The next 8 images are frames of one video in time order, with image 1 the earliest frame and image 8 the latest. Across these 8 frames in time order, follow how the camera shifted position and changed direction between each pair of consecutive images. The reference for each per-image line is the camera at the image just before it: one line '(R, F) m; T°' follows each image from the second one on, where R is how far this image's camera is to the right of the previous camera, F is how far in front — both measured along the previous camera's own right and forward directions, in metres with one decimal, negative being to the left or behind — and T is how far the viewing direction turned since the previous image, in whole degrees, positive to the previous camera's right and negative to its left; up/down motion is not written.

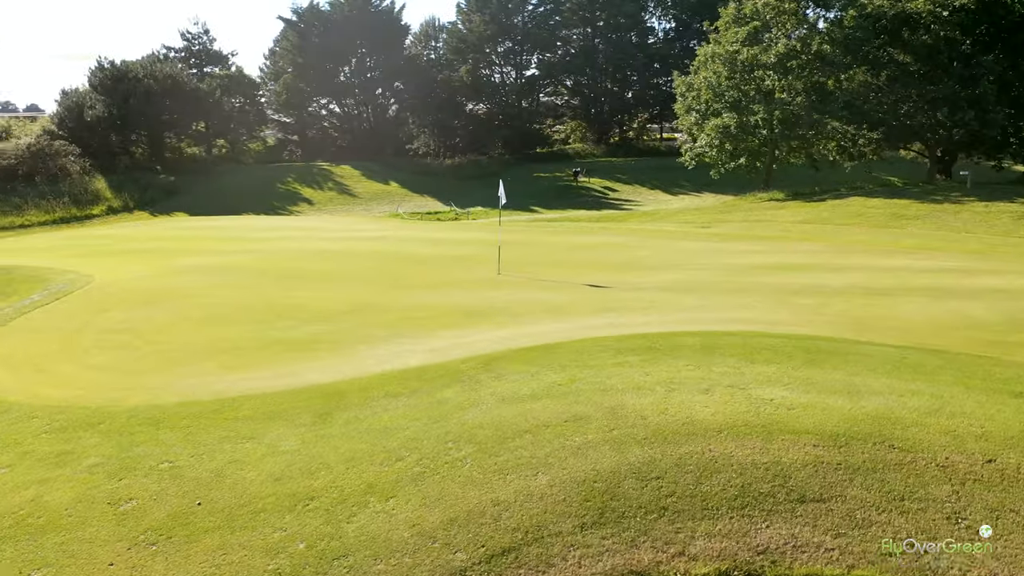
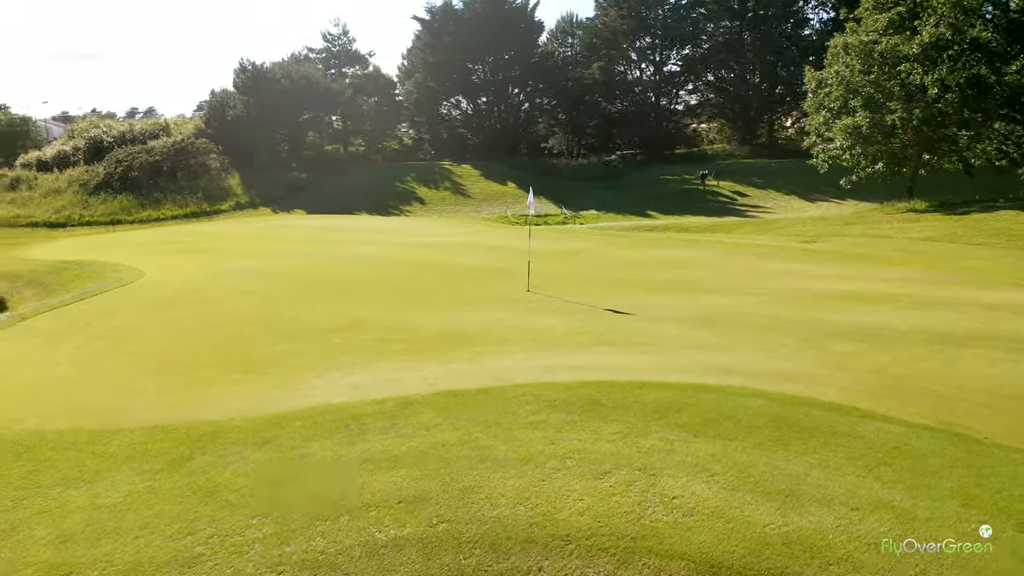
(+2.4, +1.8) m; -12°
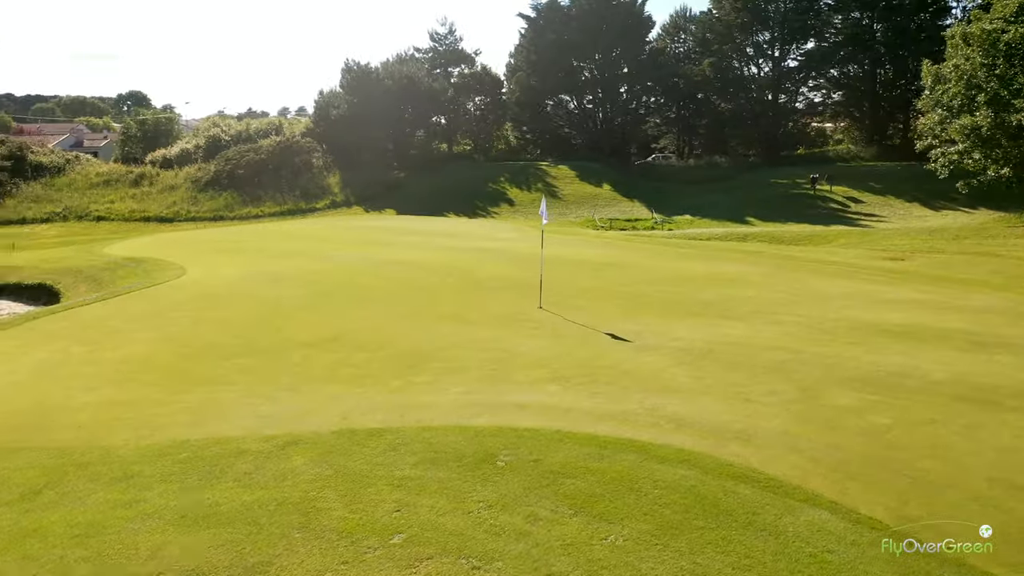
(+2.0, +1.3) m; -9°
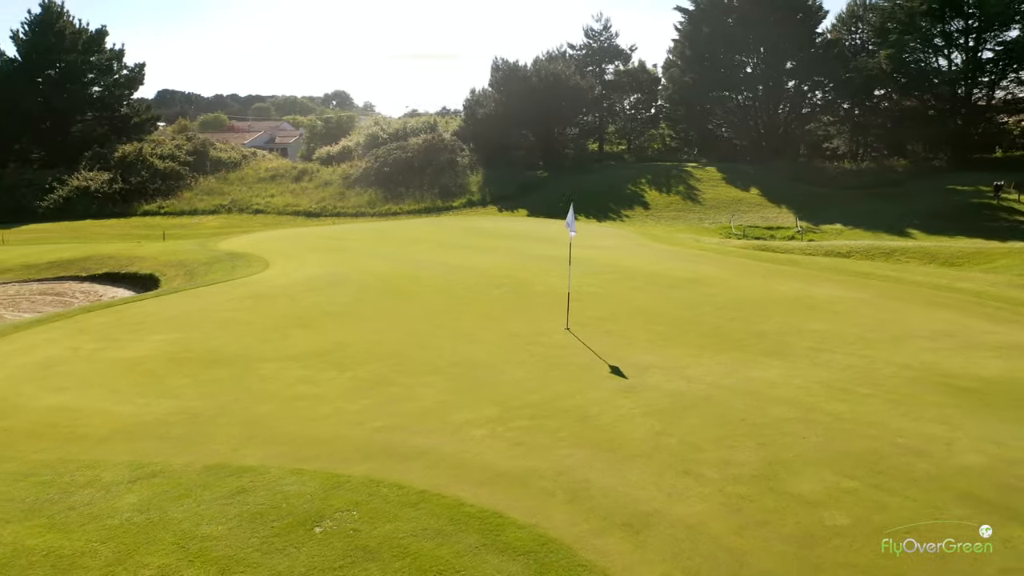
(+2.3, +1.4) m; -13°
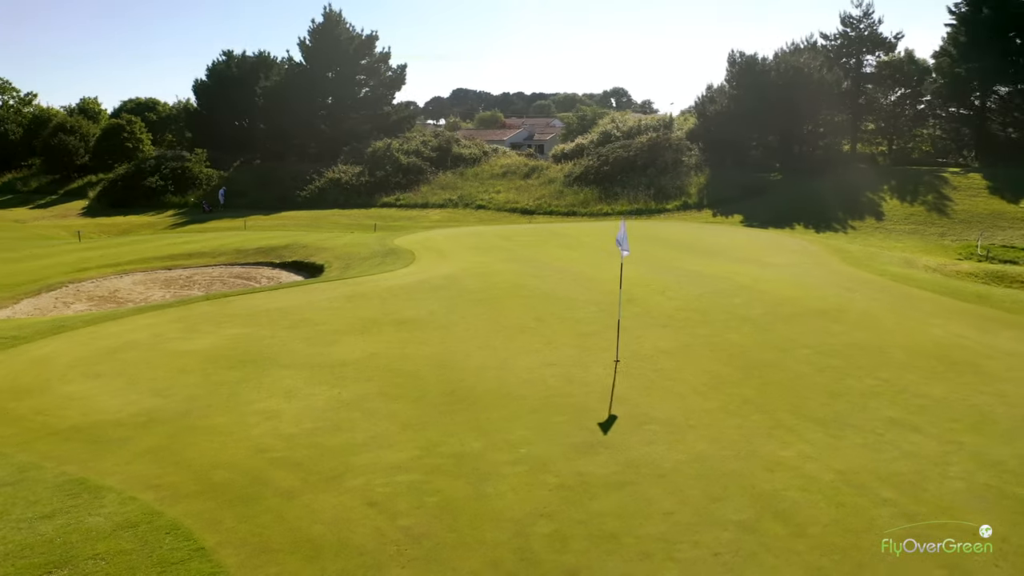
(+2.8, +1.7) m; -19°
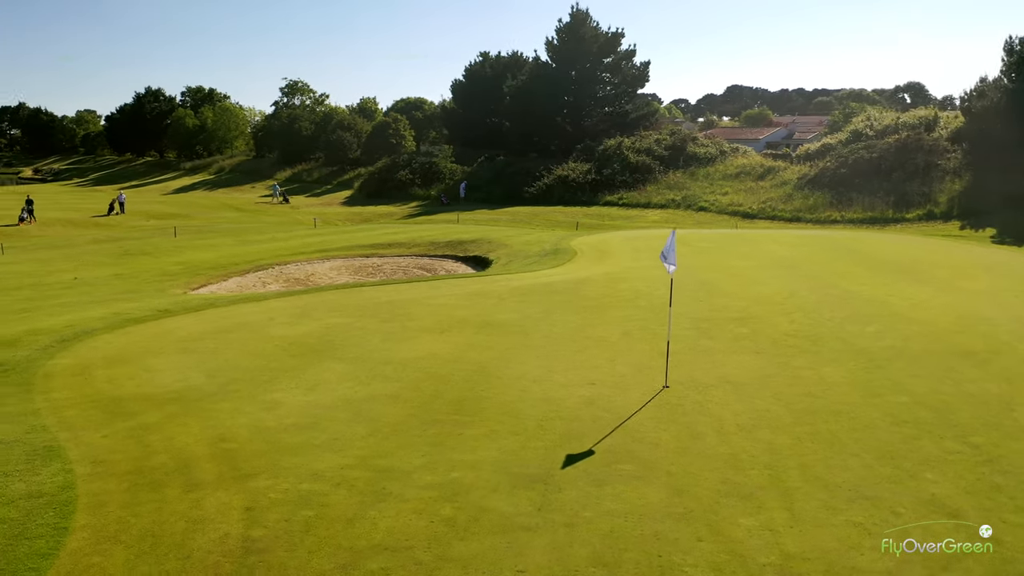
(+2.5, +1.0) m; -18°
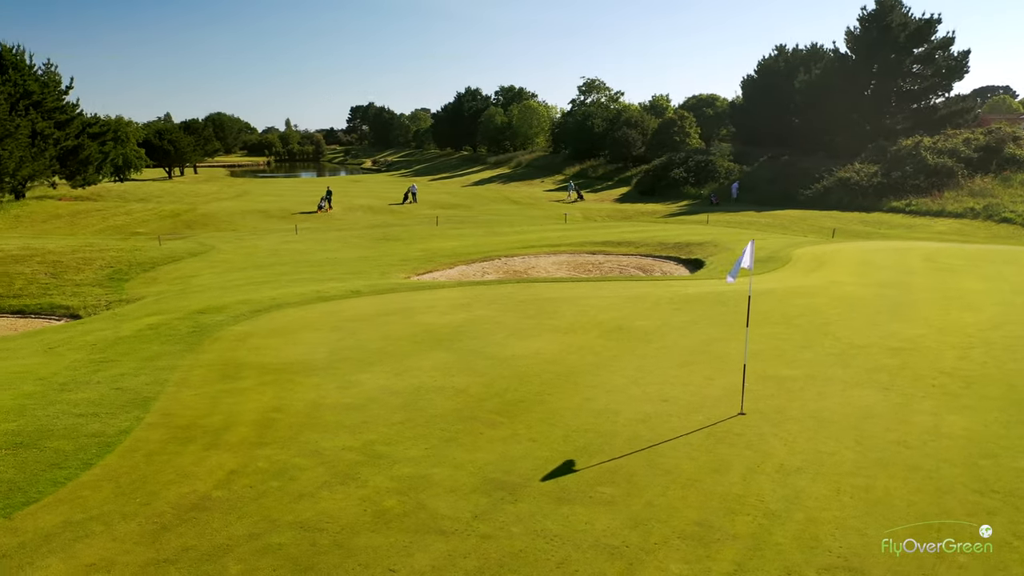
(+2.4, +0.5) m; -21°
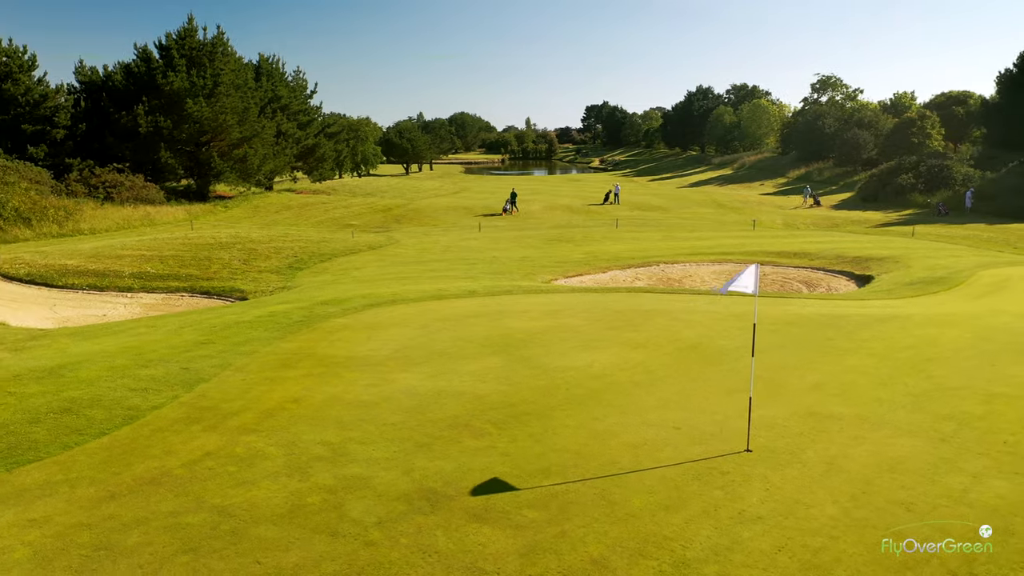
(+2.3, +0.3) m; -16°
